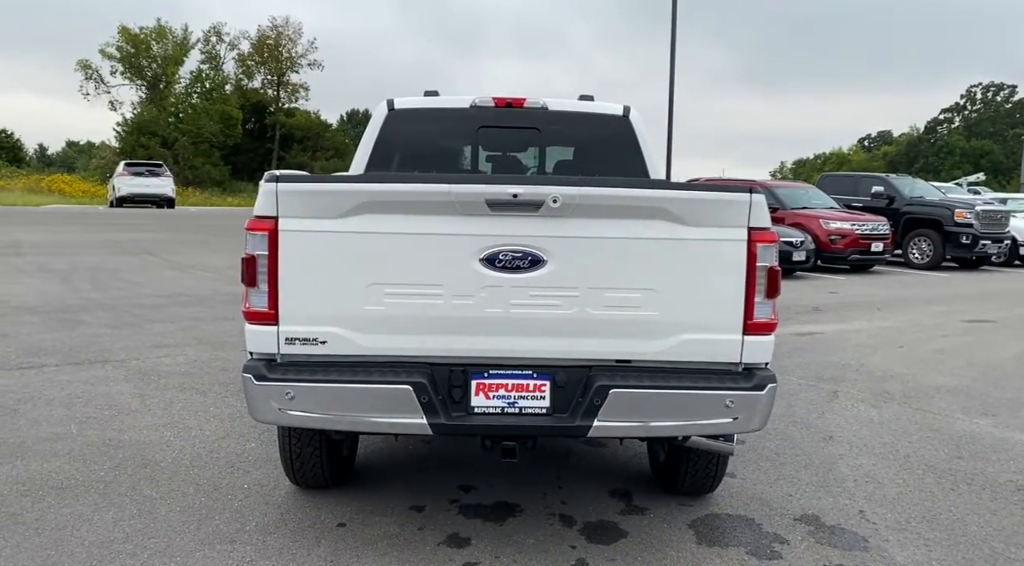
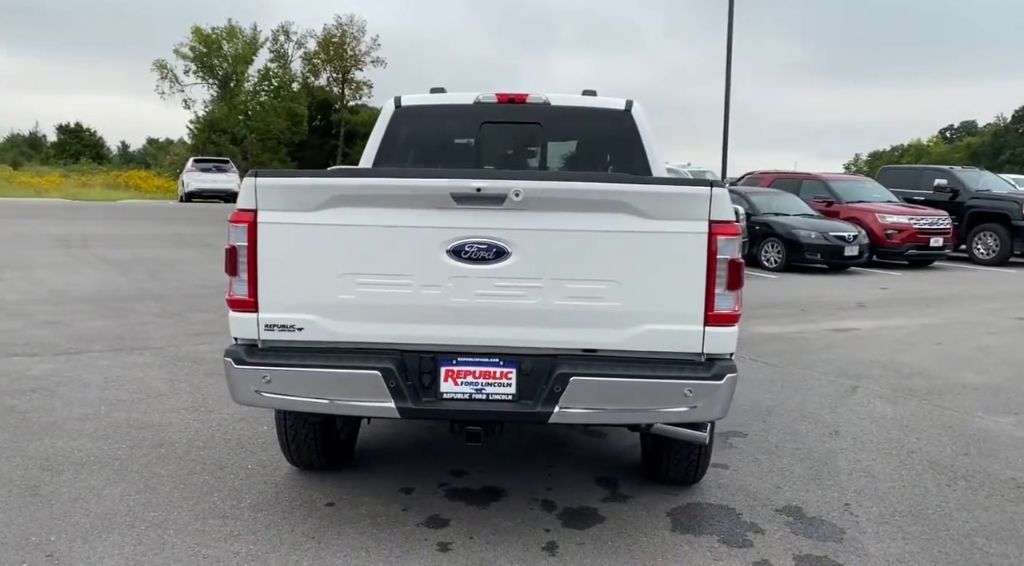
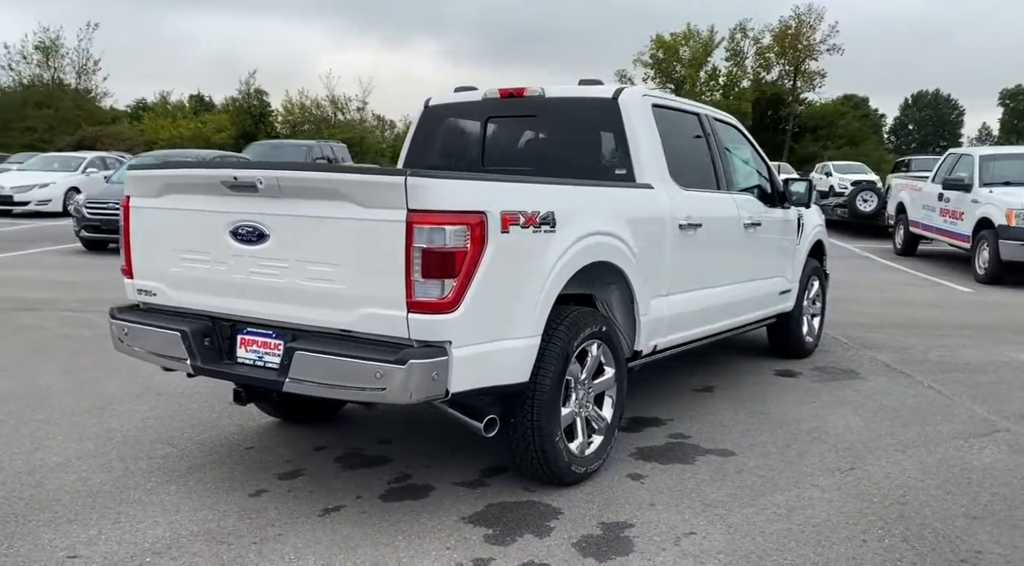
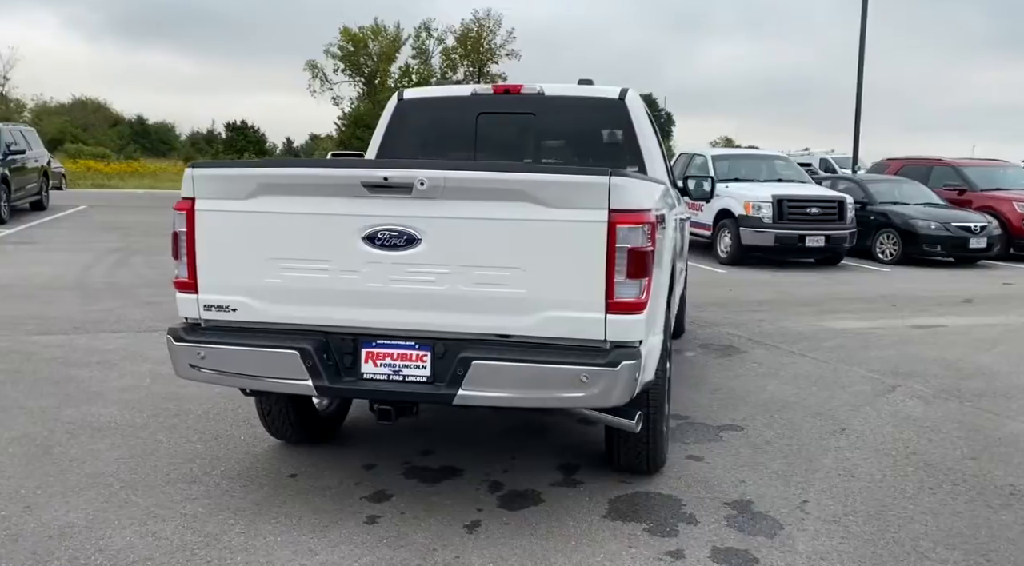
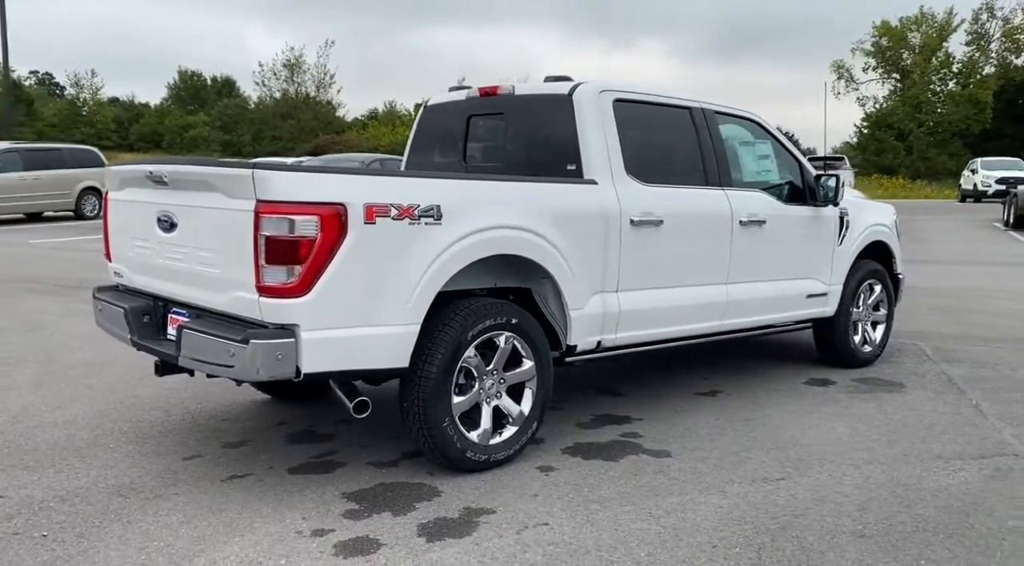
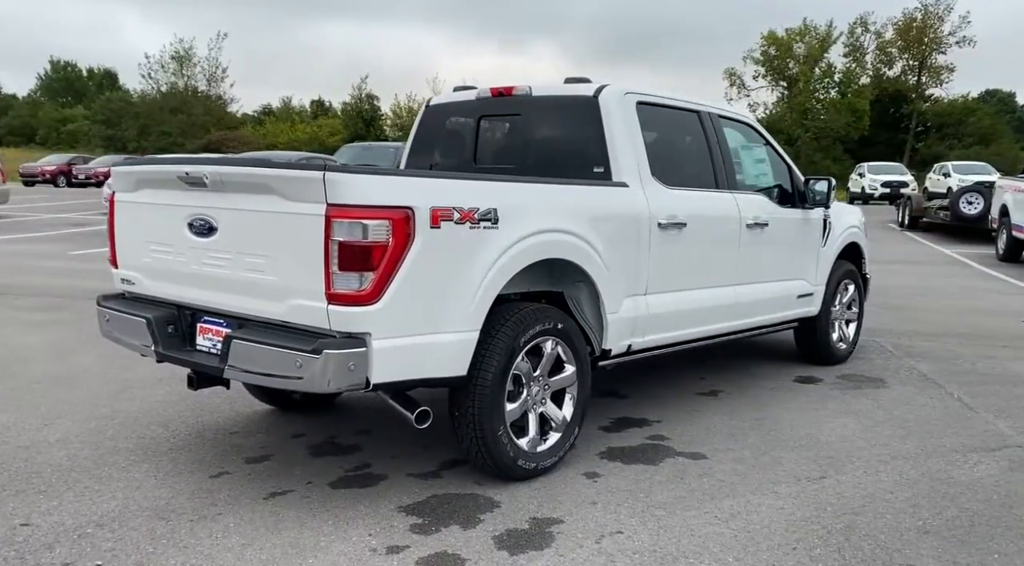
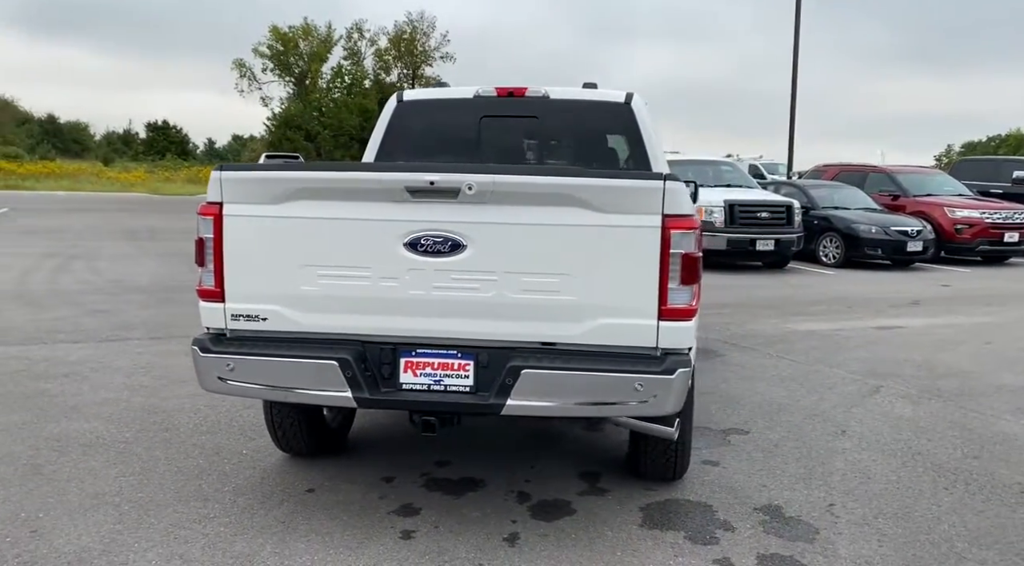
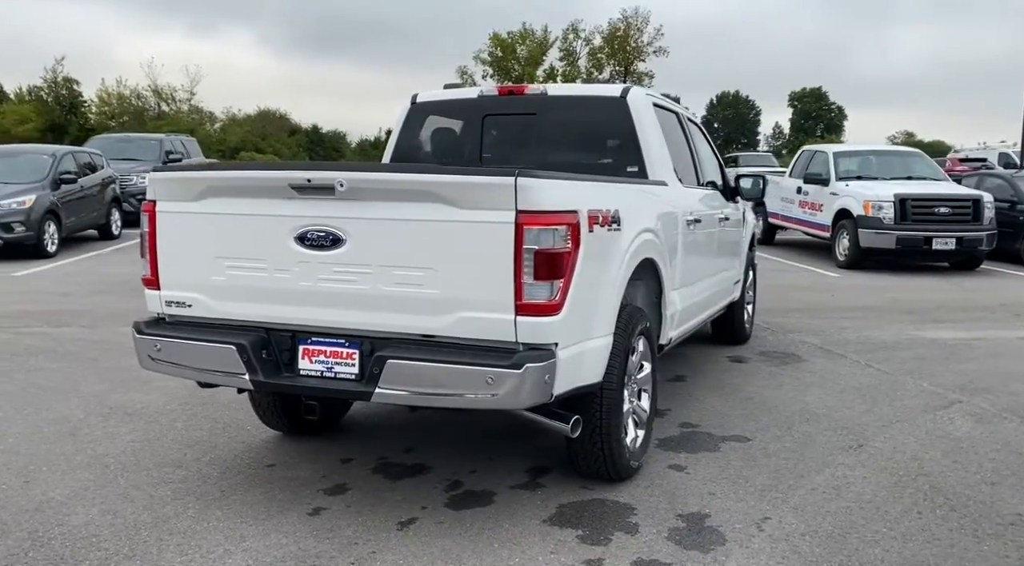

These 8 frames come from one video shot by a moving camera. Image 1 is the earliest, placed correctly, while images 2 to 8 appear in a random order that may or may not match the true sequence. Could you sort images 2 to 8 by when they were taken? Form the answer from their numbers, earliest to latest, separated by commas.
2, 7, 4, 8, 3, 6, 5
